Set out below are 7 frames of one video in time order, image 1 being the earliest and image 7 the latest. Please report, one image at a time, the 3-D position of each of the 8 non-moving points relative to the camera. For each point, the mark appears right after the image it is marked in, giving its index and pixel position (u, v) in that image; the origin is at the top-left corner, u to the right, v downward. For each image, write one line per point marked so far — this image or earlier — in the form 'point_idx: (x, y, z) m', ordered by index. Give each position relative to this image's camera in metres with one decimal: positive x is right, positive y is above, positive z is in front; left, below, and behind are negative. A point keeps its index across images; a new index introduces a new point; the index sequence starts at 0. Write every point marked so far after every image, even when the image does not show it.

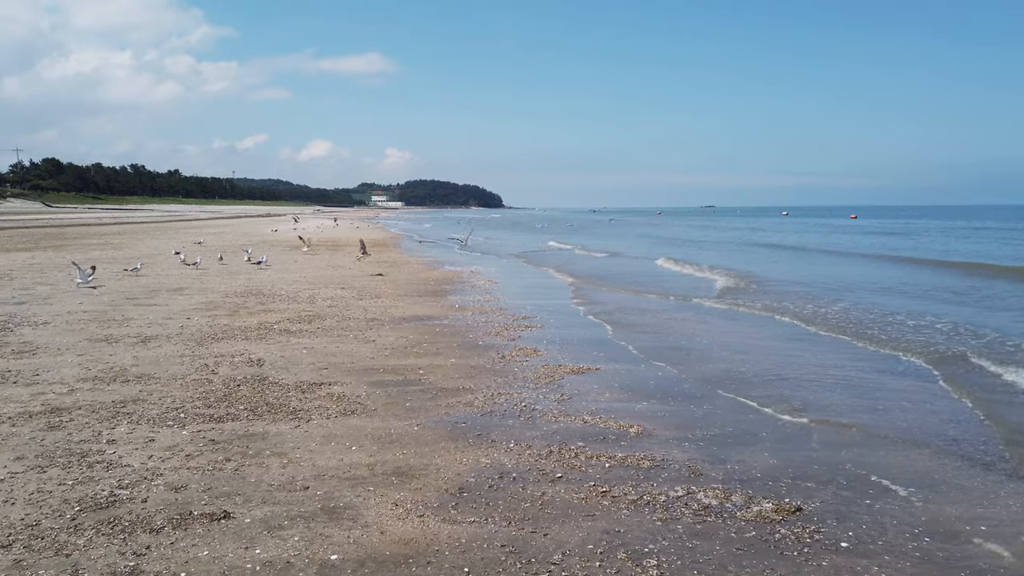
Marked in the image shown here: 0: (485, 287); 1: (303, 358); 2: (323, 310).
0: (-0.8, 0.0, +20.0) m
1: (-3.1, -1.0, +10.4) m
2: (-4.1, -0.5, +15.1) m
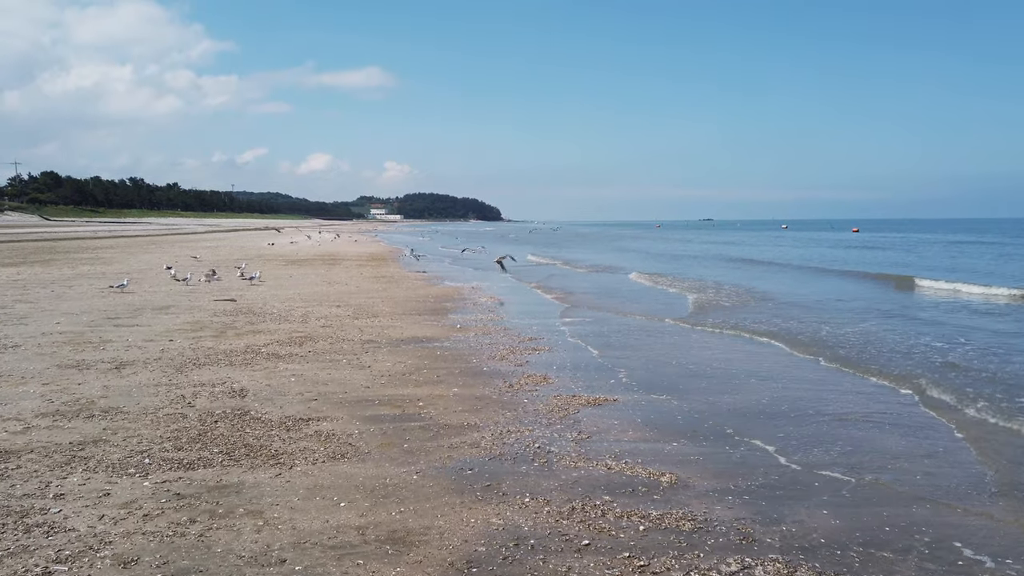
0: (-0.7, -0.5, +19.1) m
1: (-3.0, -1.3, +9.4) m
2: (-4.0, -0.9, +14.1) m
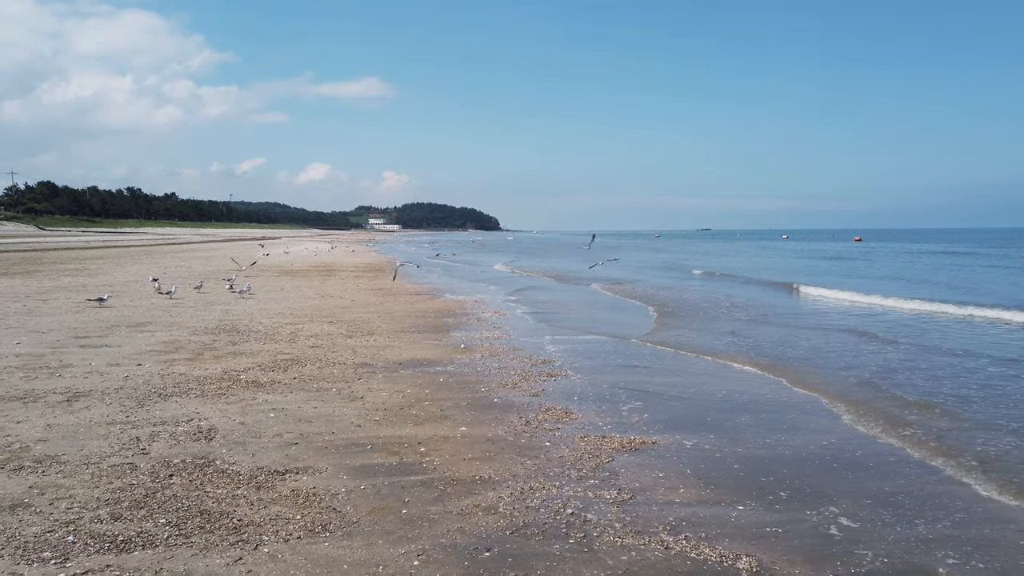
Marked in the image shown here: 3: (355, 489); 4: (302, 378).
0: (-0.5, -0.8, +17.6) m
1: (-2.8, -1.6, +8.0) m
2: (-3.8, -1.2, +12.7) m
3: (-1.4, -1.7, +6.1) m
4: (-3.2, -1.4, +10.7) m
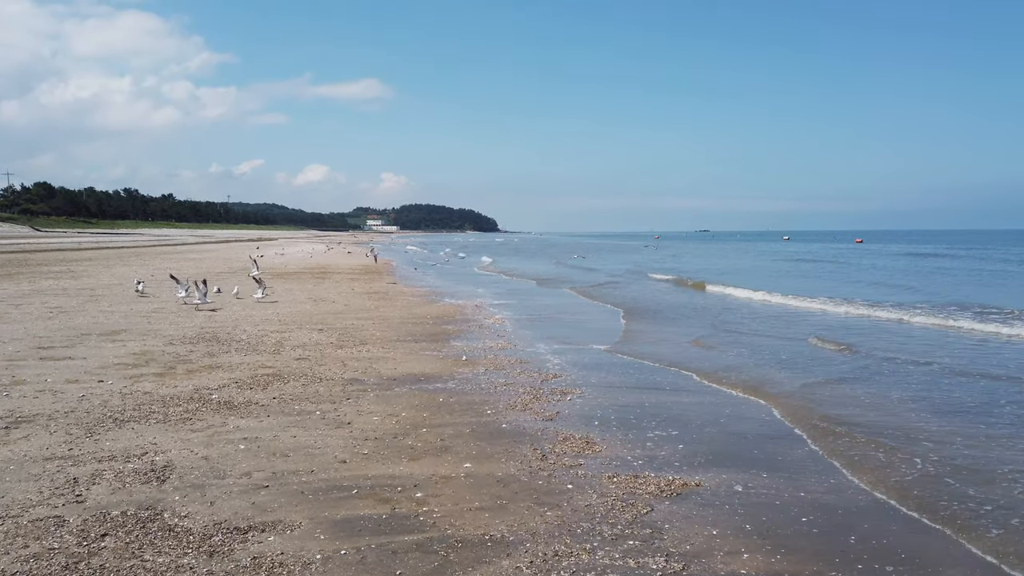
0: (-0.4, -0.9, +16.3) m
1: (-2.6, -1.7, +6.7) m
2: (-3.7, -1.3, +11.4) m
3: (-1.2, -1.8, +4.8) m
4: (-3.1, -1.5, +9.4) m
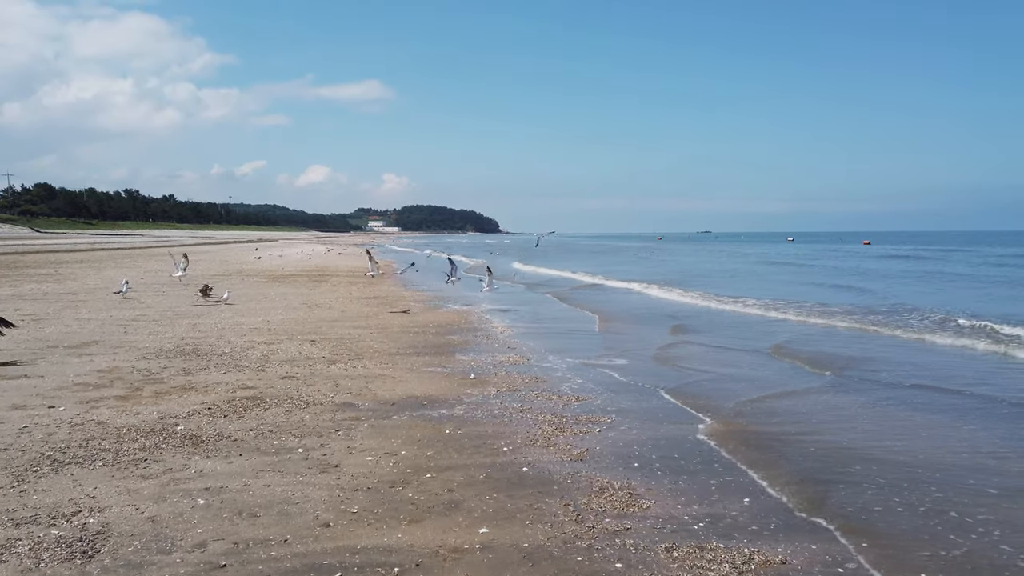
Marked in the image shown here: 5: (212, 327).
0: (-0.2, -1.1, +14.9) m
1: (-2.4, -1.8, +5.3) m
2: (-3.4, -1.4, +10.0) m
3: (-1.0, -2.0, +3.4) m
4: (-2.8, -1.6, +8.0) m
5: (-6.9, -0.9, +16.2) m
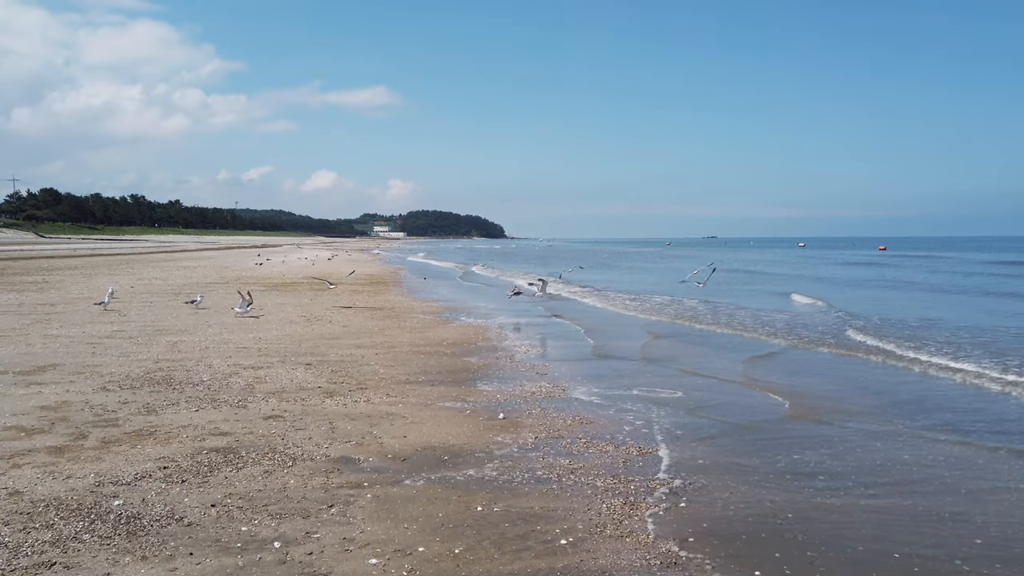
0: (+0.3, -1.4, +12.8) m
1: (-2.0, -2.0, +3.2) m
2: (-3.0, -1.7, +7.9) m
3: (-0.6, -2.1, +1.3) m
4: (-2.4, -1.8, +5.9) m
5: (-6.4, -1.2, +14.2) m
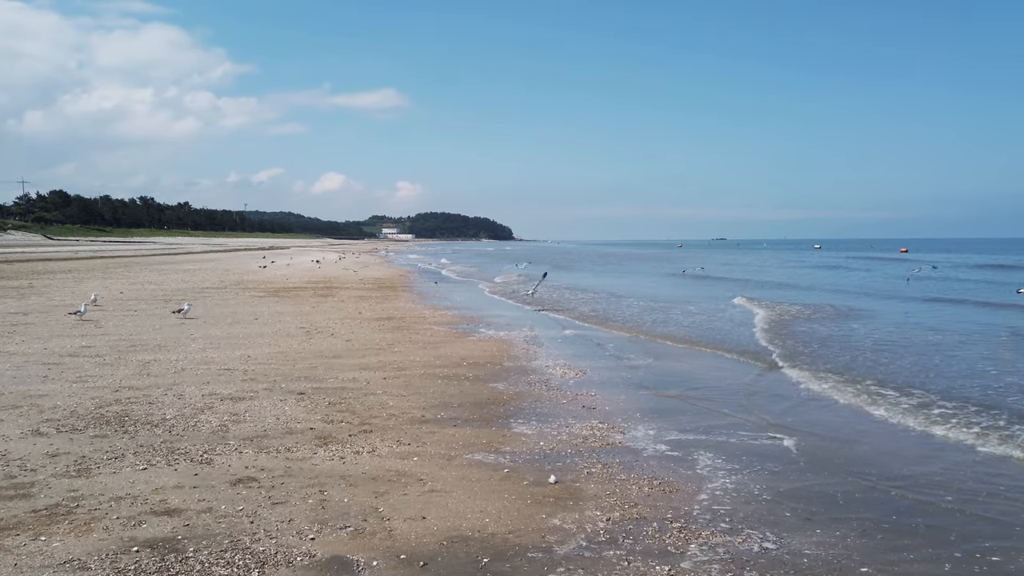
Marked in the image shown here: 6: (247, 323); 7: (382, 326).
0: (+0.9, -1.5, +10.5) m
1: (-1.6, -2.1, +0.9) m
2: (-2.5, -1.8, +5.6) m
3: (-0.2, -2.3, -1.0) m
4: (-1.9, -2.0, +3.6) m
5: (-5.8, -1.3, +11.9) m
6: (-6.9, -0.9, +18.3) m
7: (-3.3, -1.0, +18.1) m
